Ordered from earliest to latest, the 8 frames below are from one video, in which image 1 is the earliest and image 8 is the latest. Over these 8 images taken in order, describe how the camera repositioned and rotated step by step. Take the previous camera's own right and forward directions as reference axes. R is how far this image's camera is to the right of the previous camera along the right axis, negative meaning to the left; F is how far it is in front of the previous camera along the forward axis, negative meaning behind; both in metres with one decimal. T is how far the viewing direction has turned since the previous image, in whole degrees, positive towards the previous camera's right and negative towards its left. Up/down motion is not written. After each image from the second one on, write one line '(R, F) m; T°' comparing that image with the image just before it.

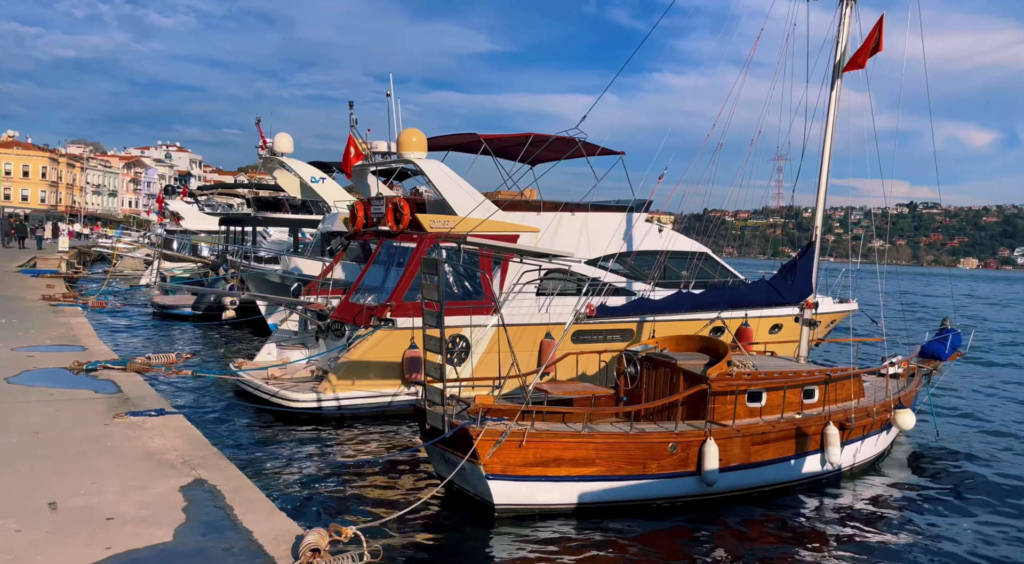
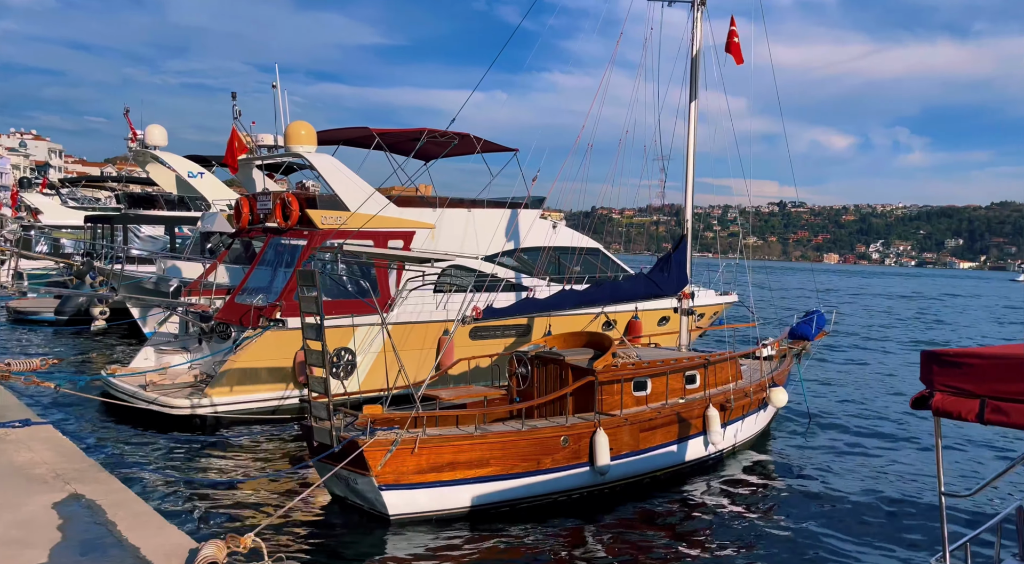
(0.0, +0.1) m; +8°
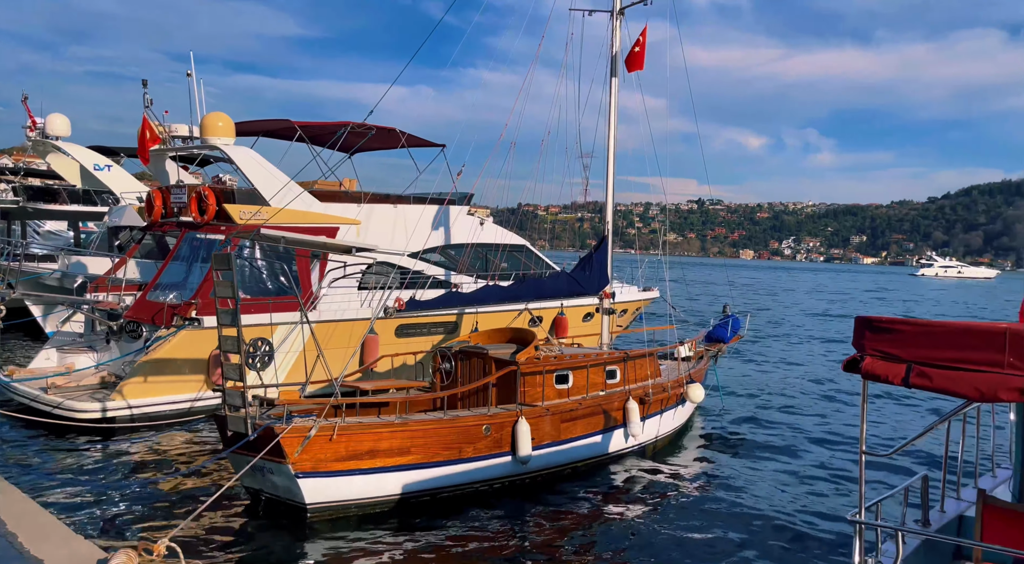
(0.0, -0.1) m; +5°
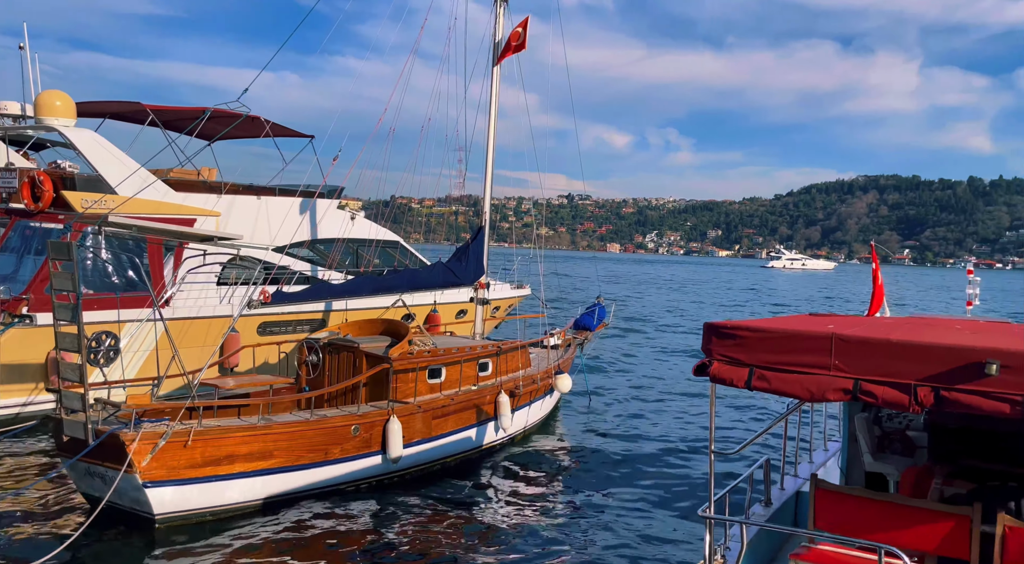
(0.0, +0.2) m; +9°
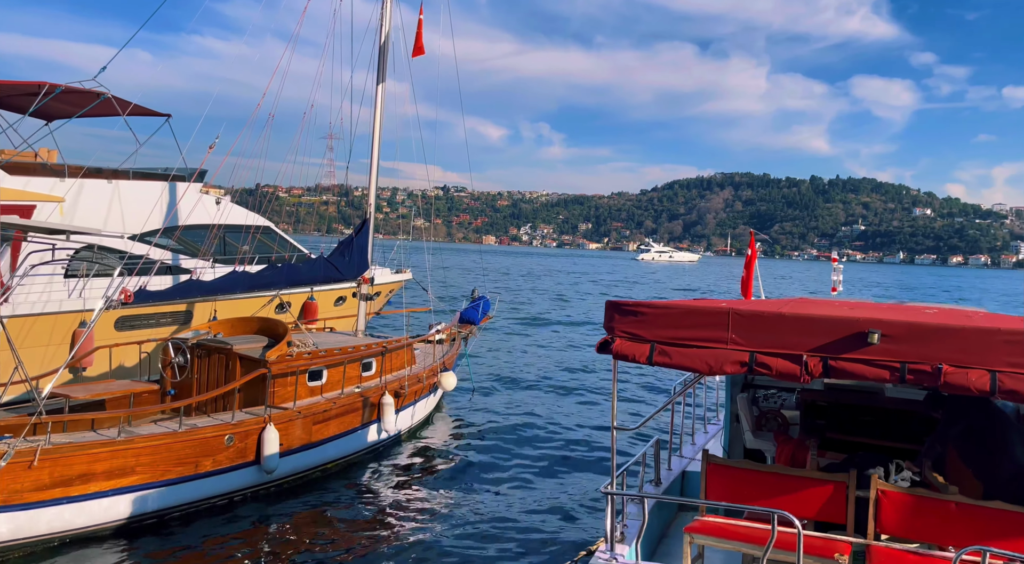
(-0.1, +0.4) m; +9°
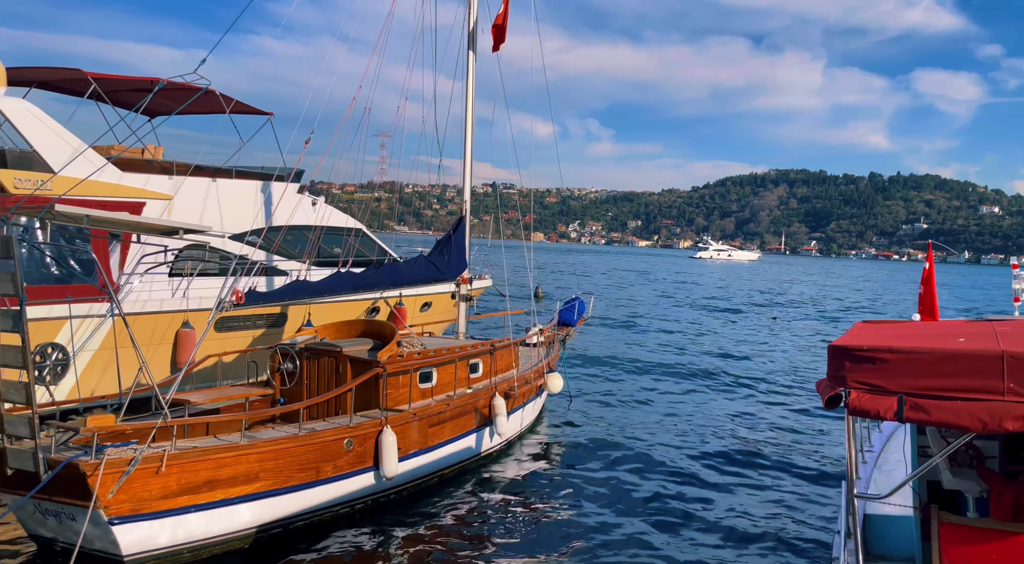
(-0.7, +0.3) m; -3°
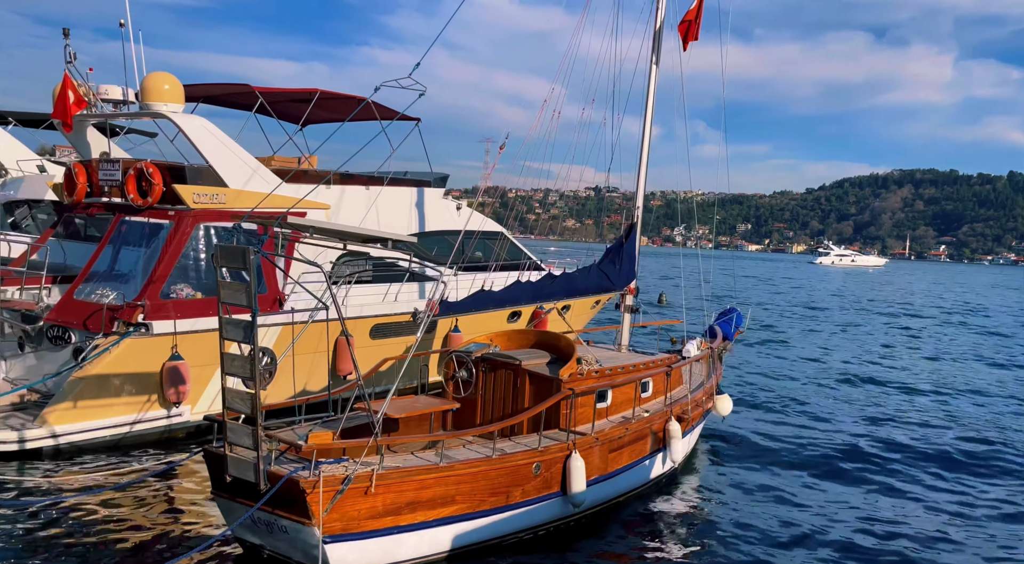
(-0.7, +0.3) m; -7°
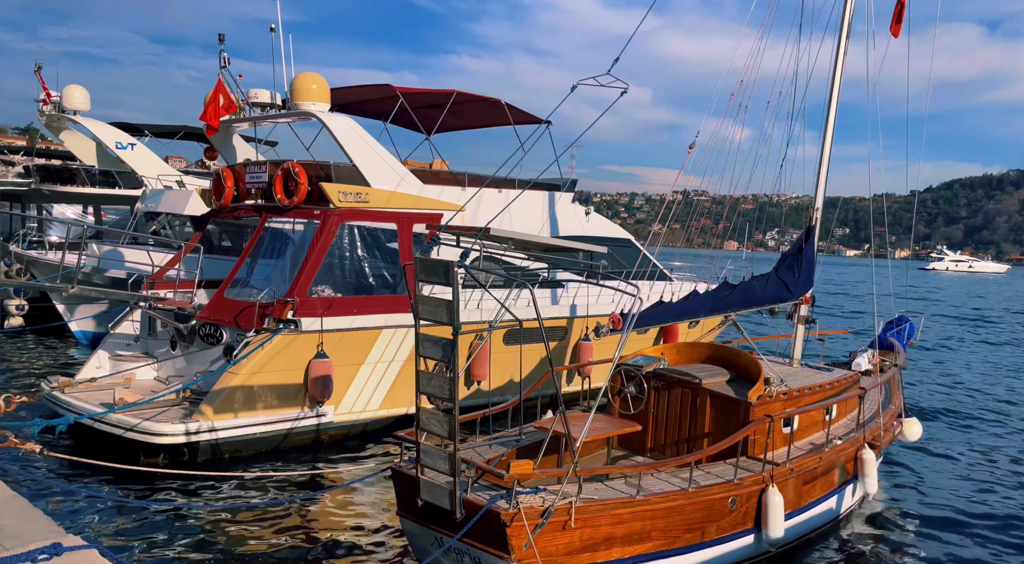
(-0.7, +0.5) m; -6°
